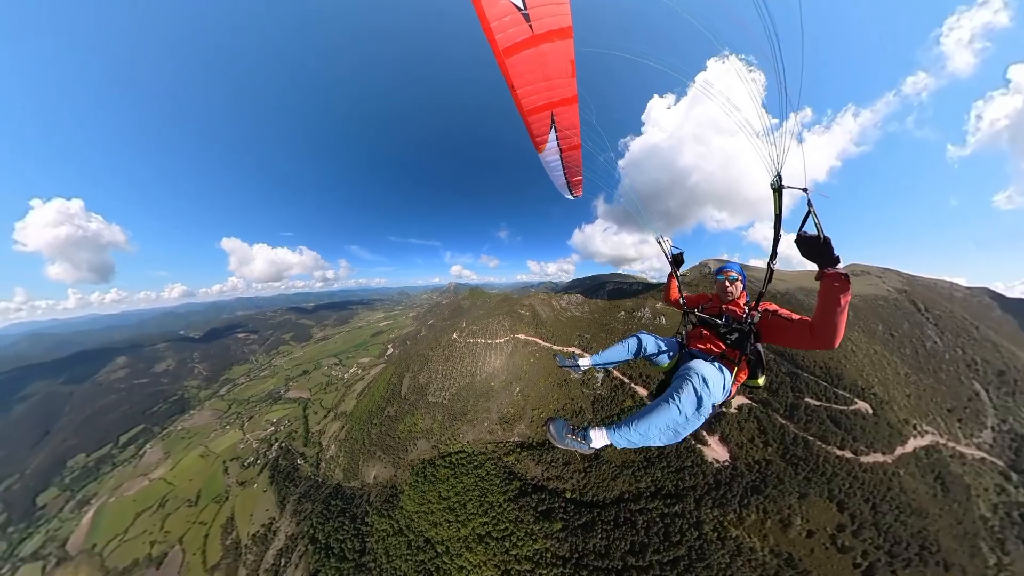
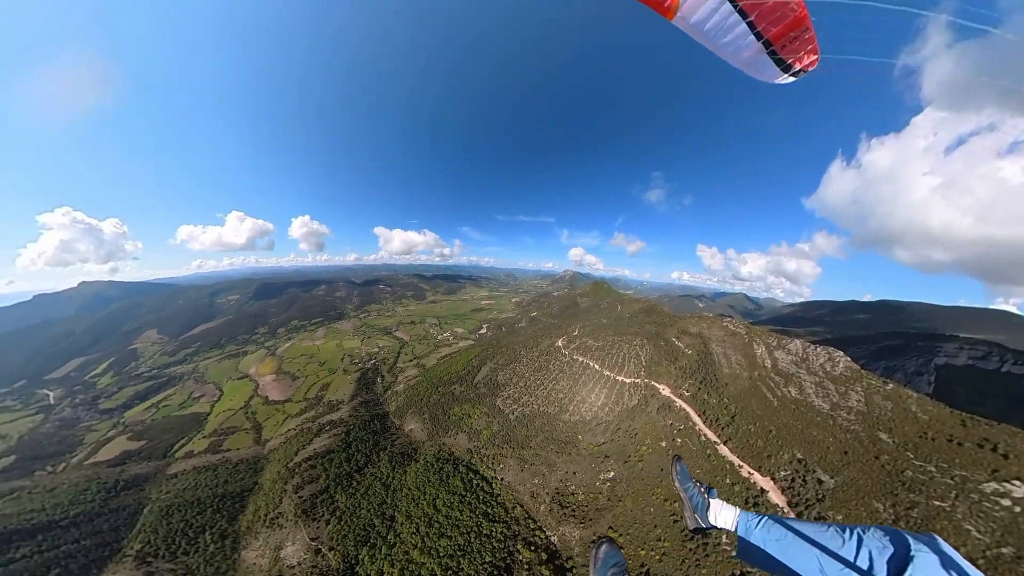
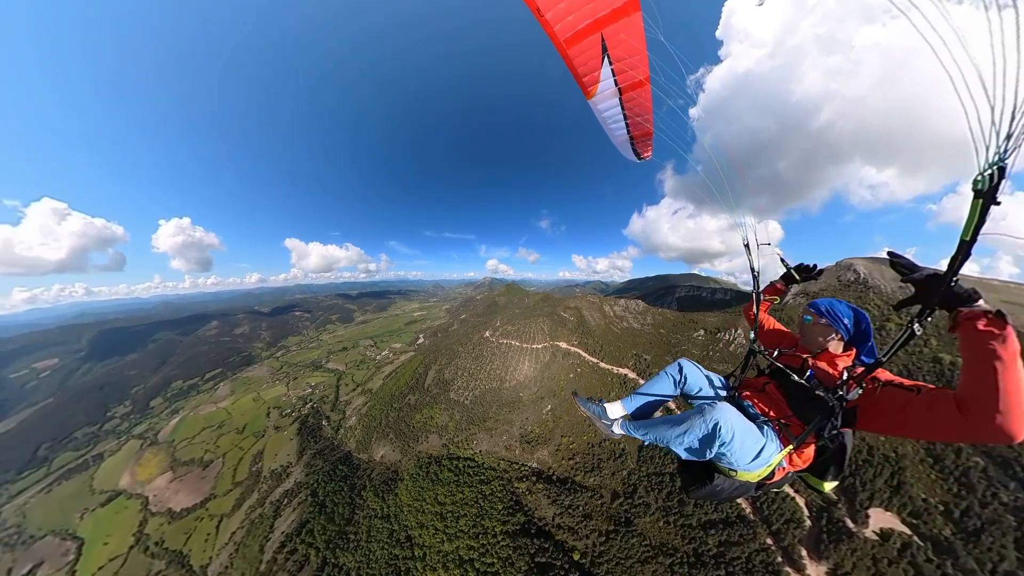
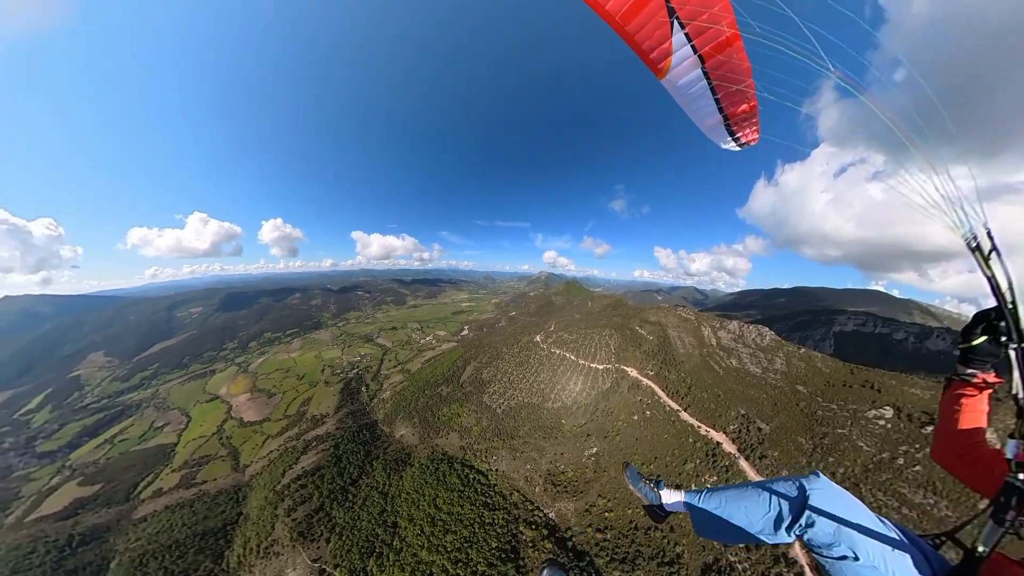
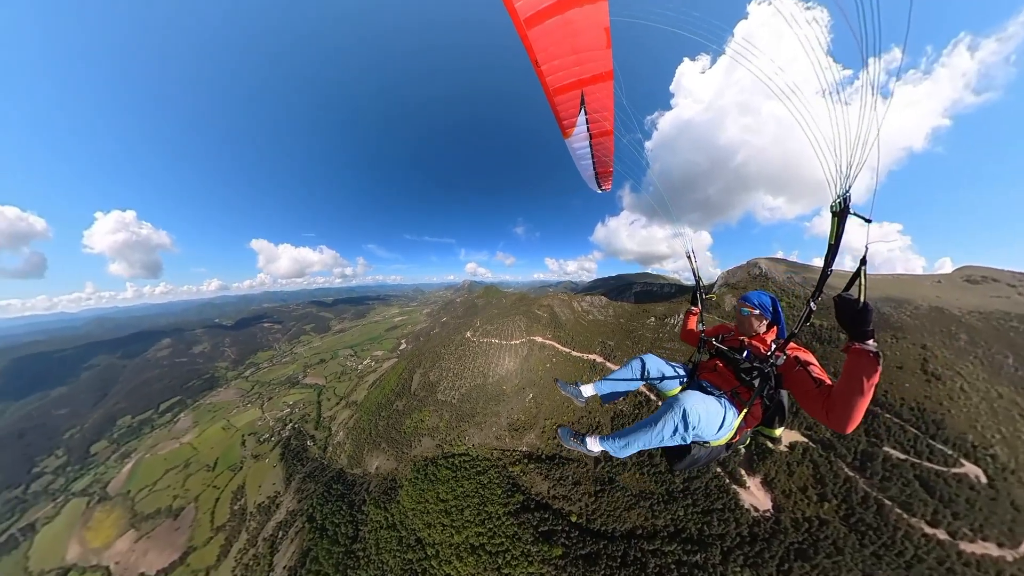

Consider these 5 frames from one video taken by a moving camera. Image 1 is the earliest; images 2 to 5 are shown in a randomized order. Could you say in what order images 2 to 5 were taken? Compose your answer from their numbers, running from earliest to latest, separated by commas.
5, 3, 4, 2
